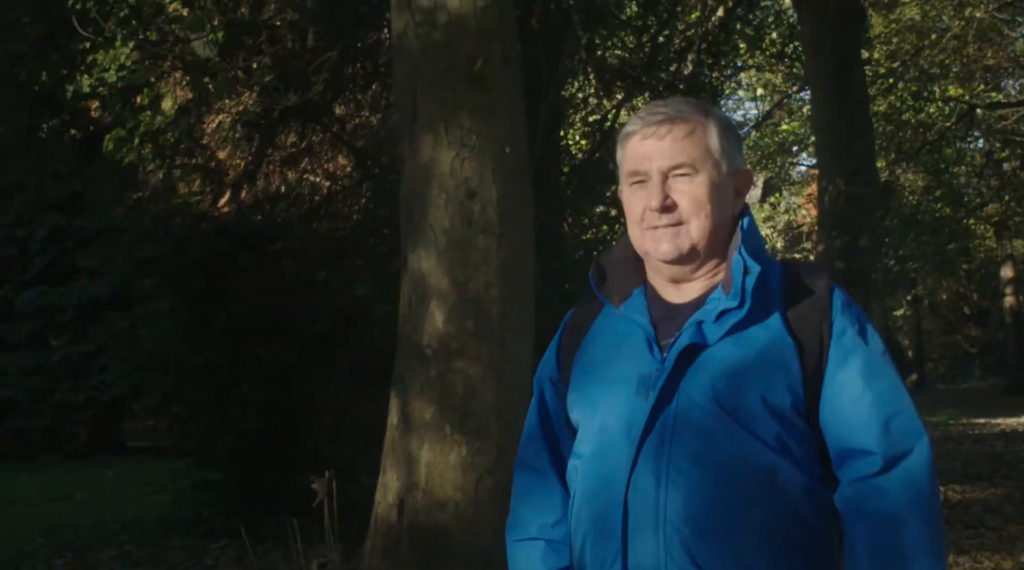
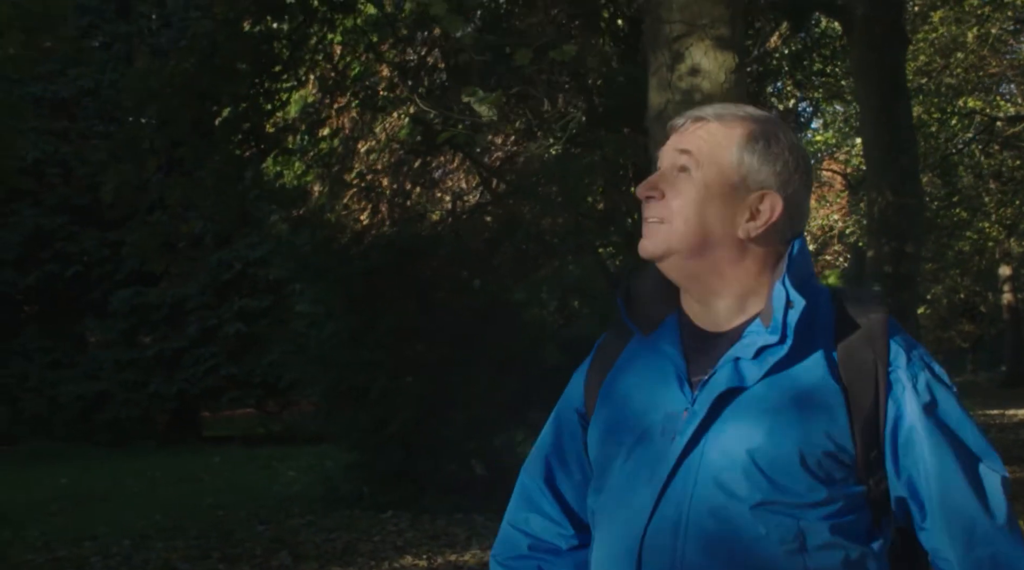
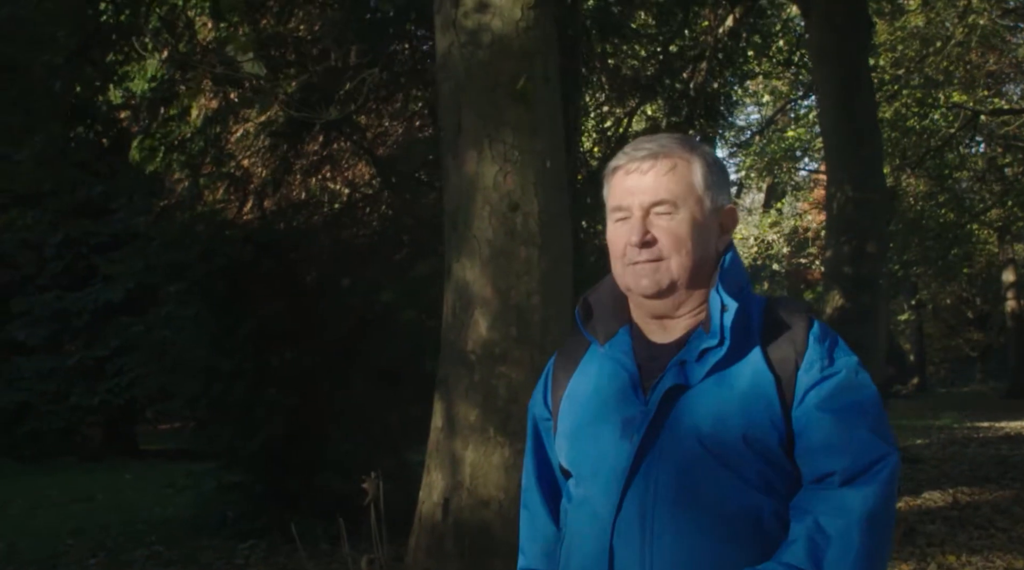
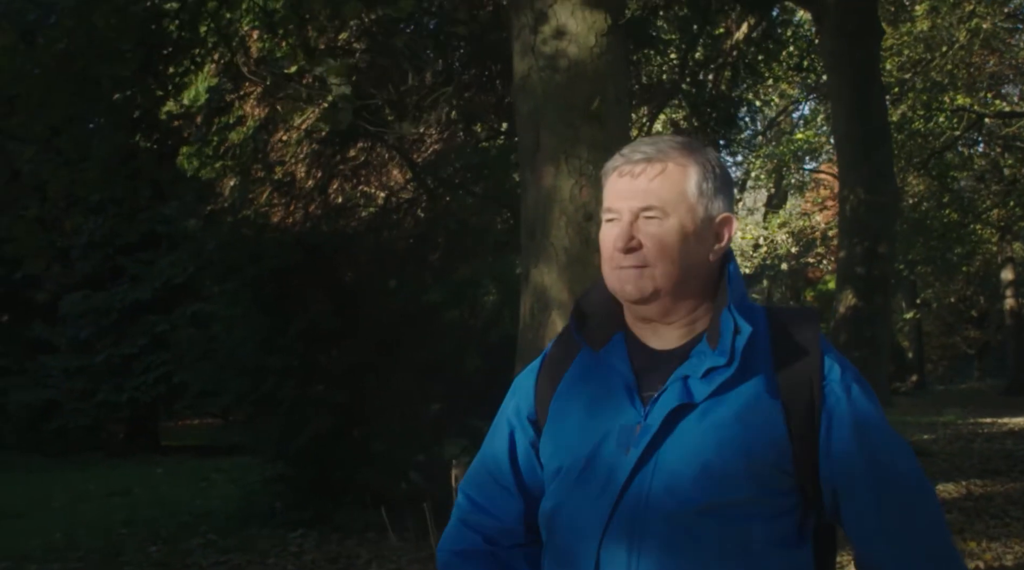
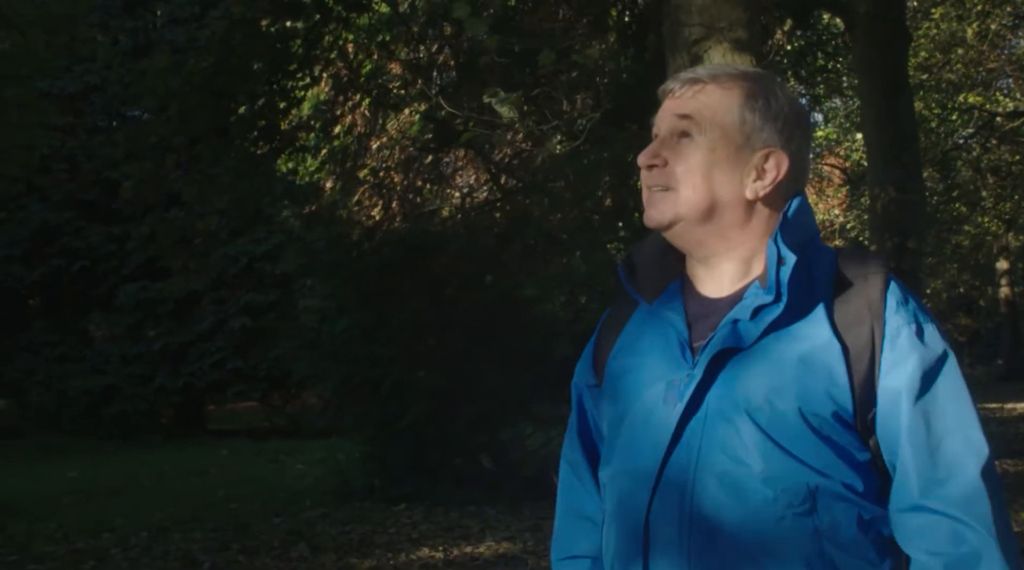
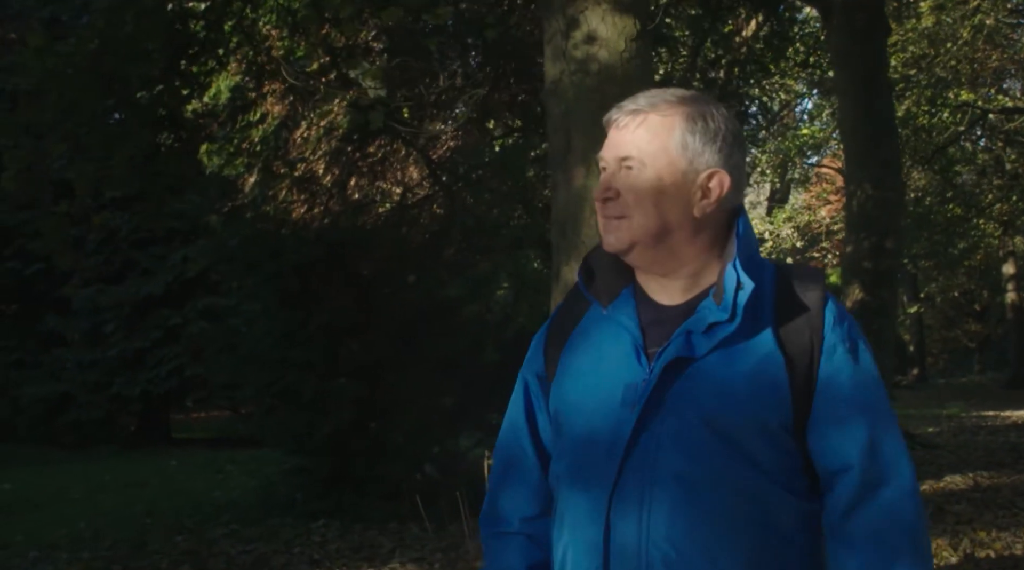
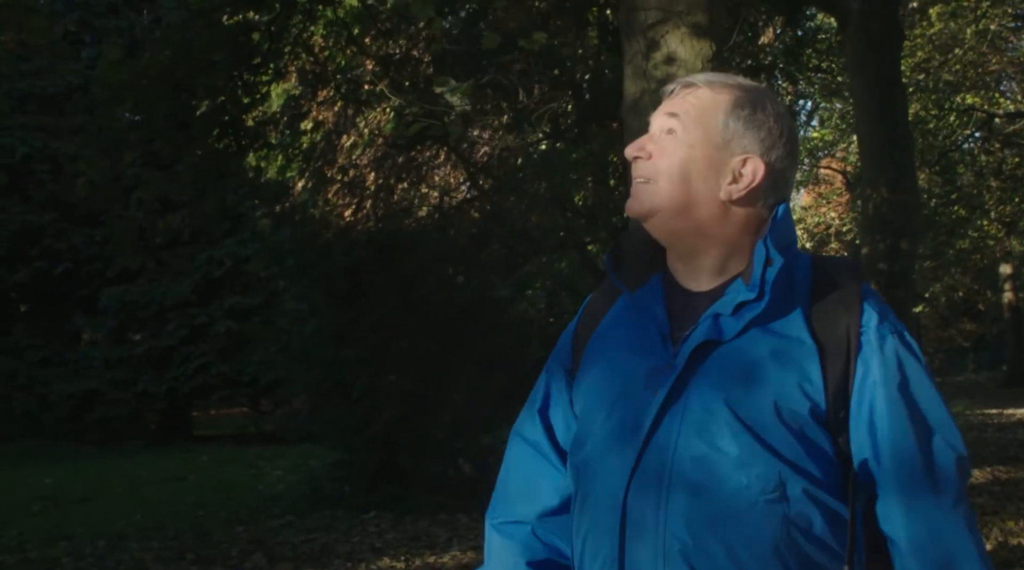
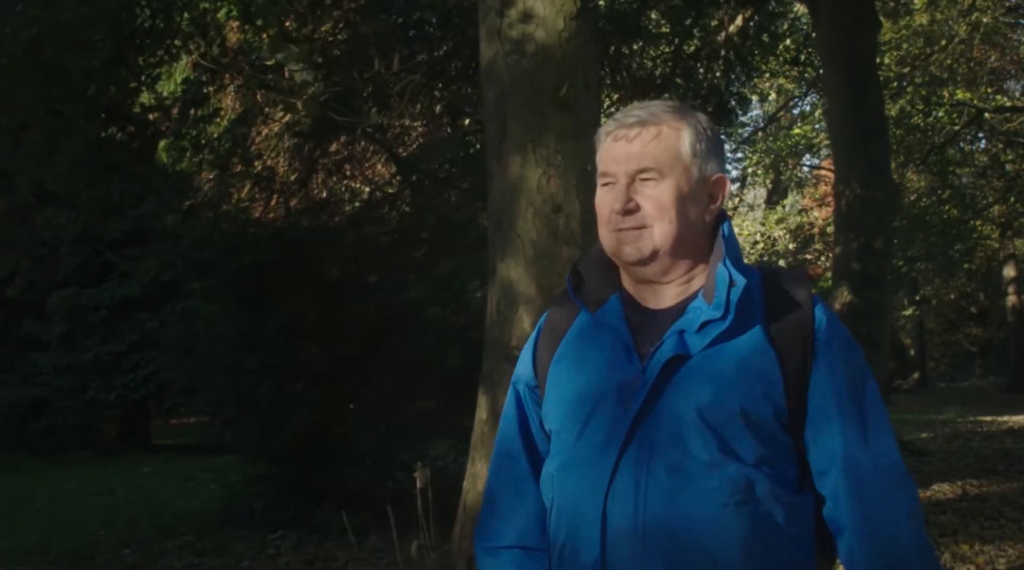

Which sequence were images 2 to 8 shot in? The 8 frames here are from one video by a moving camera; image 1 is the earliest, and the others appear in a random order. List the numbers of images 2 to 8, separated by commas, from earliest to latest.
3, 8, 4, 6, 7, 2, 5
